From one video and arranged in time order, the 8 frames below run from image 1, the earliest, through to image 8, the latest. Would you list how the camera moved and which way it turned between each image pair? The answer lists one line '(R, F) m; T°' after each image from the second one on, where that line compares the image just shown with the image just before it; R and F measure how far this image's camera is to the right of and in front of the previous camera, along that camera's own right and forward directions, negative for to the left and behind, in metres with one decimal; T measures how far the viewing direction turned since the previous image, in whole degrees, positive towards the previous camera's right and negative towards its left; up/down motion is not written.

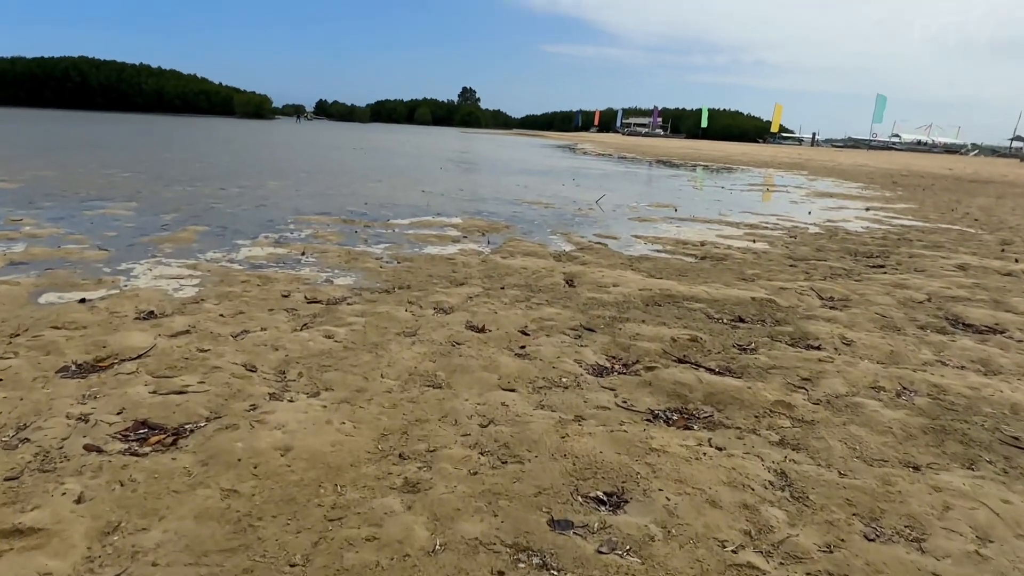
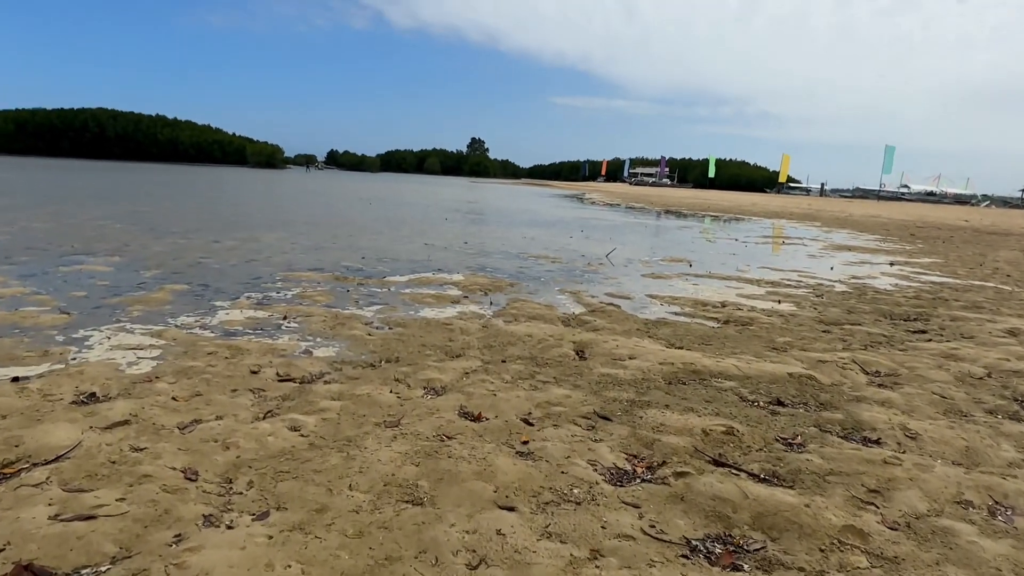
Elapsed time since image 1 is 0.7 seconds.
(0.0, +0.9) m; -1°
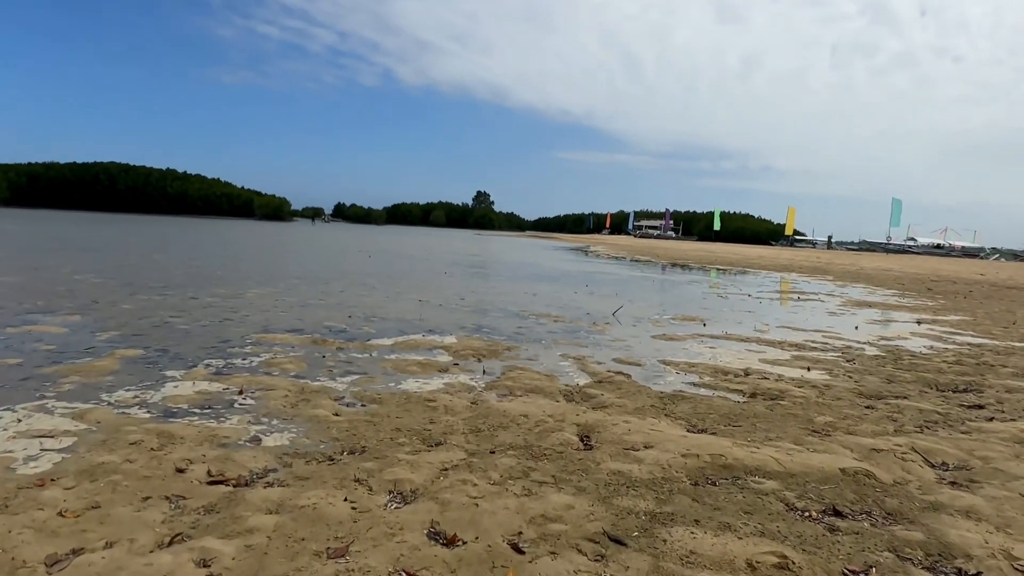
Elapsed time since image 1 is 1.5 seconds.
(+0.1, +1.2) m; 0°
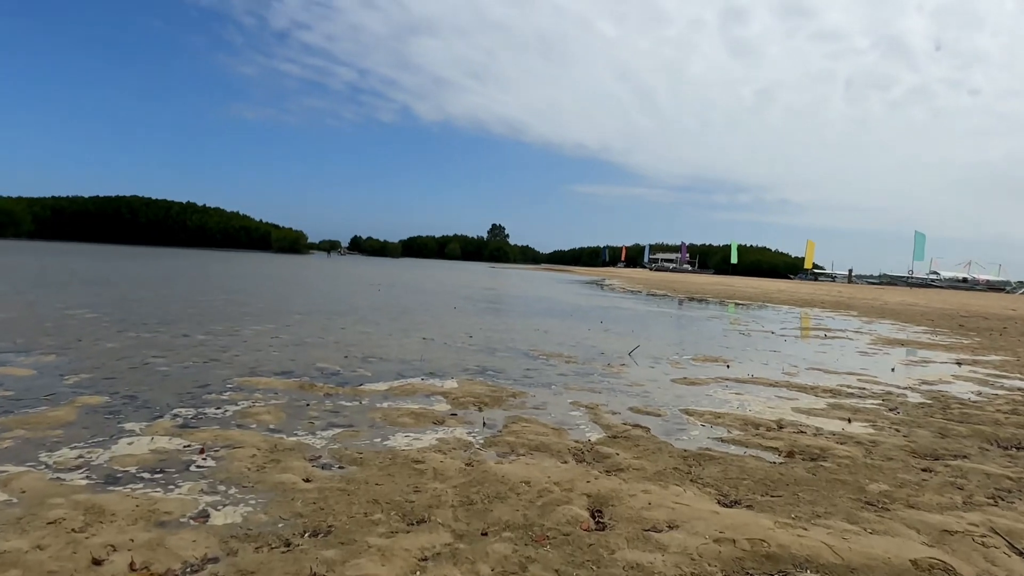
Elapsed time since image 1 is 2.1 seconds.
(+0.1, +0.9) m; -1°
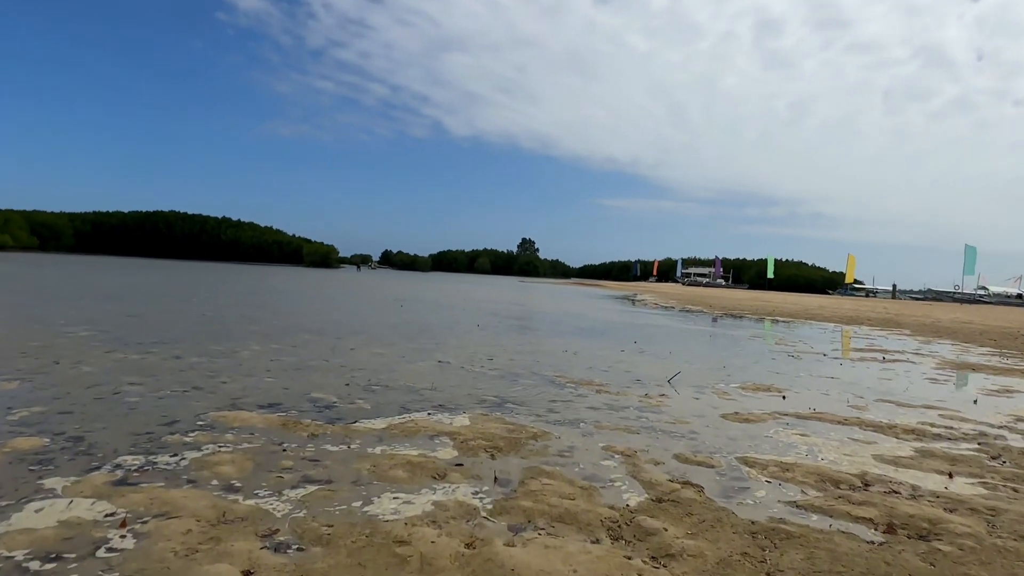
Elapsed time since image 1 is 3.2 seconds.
(+0.1, +1.6) m; -3°
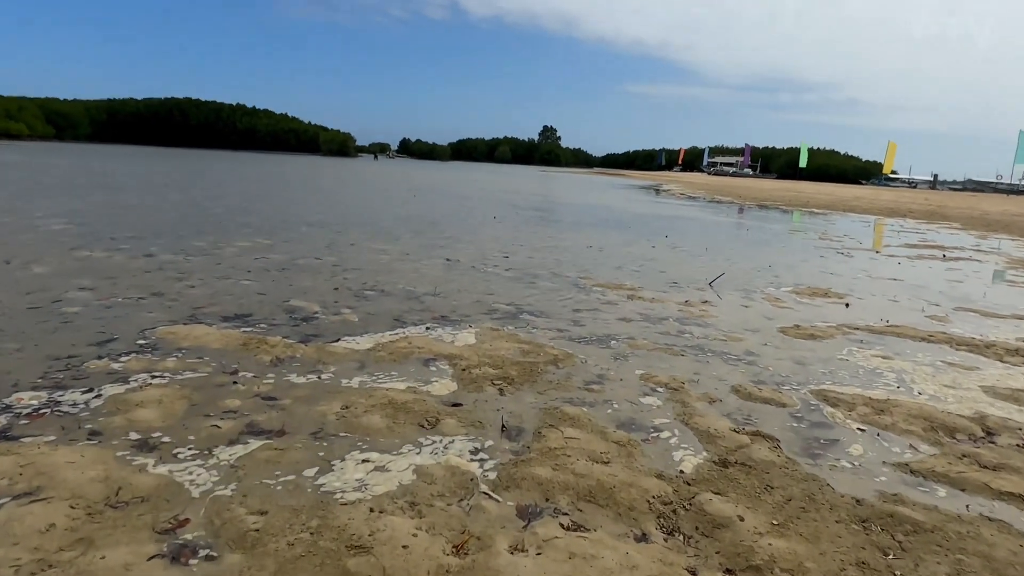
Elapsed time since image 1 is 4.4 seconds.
(0.0, +1.8) m; -2°
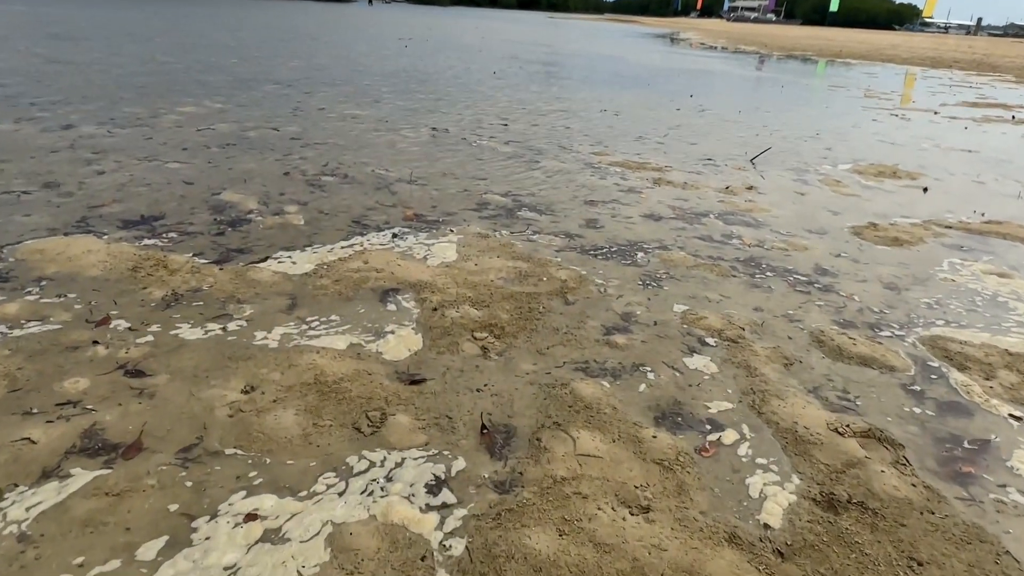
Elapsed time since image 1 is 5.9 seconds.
(+0.1, +1.9) m; -1°
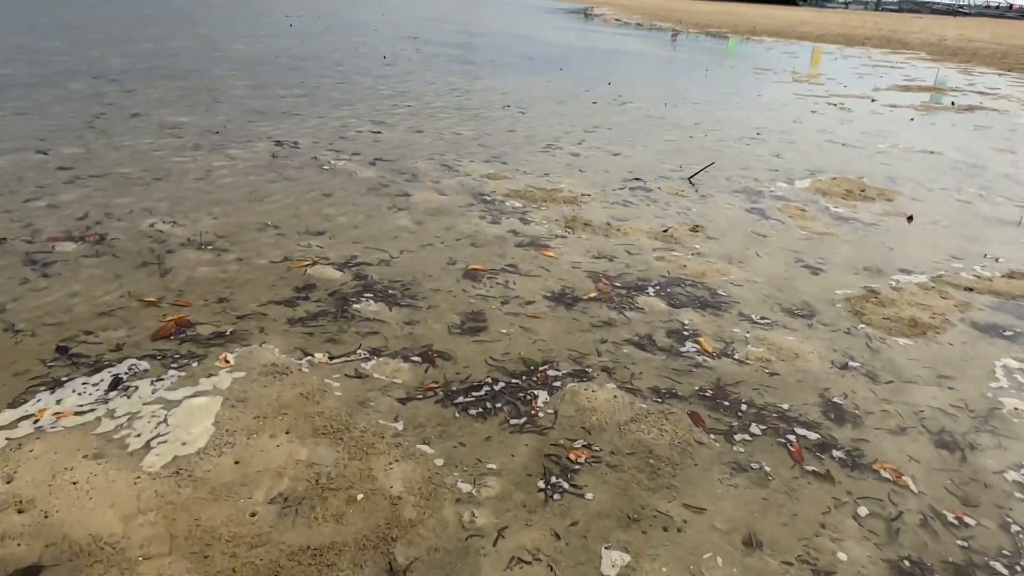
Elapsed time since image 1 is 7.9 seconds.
(+0.6, +2.3) m; +6°
